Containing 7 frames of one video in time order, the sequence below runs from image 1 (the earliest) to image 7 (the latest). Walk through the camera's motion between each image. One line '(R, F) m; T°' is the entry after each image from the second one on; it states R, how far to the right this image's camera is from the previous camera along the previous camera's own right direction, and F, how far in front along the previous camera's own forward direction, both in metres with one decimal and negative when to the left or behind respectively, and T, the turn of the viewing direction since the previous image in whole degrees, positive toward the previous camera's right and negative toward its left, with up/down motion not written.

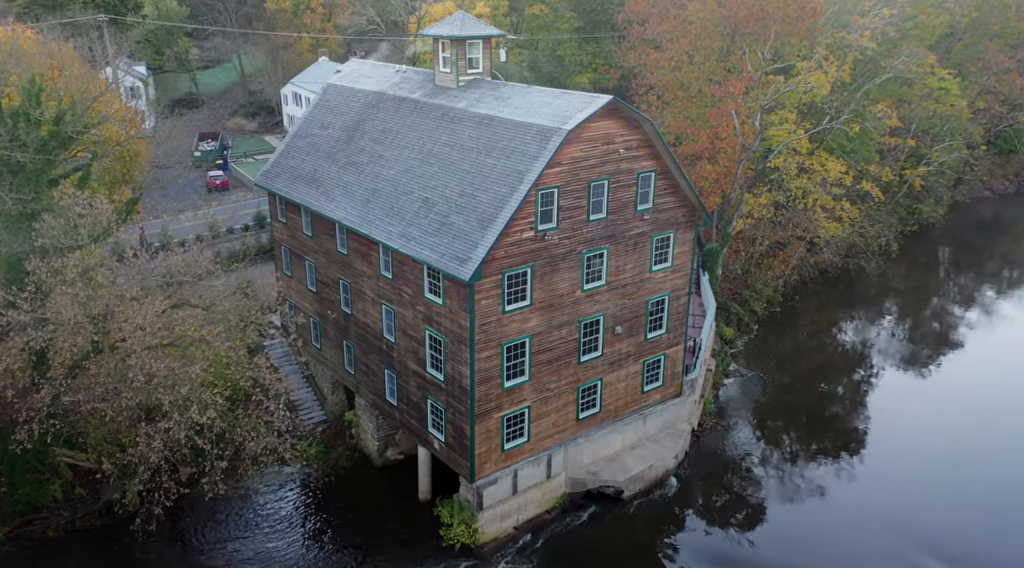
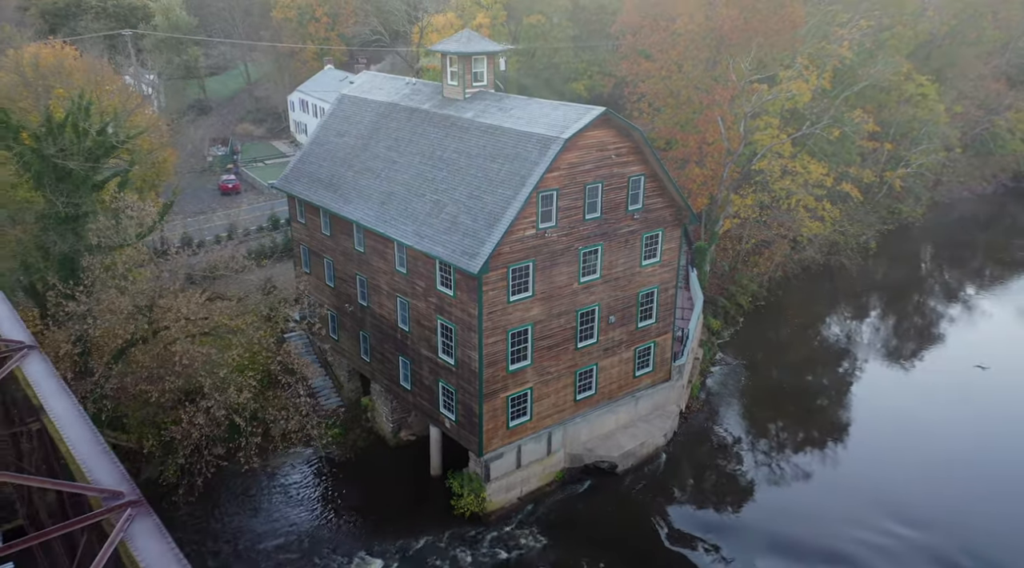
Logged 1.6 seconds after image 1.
(-0.2, -1.9) m; 0°
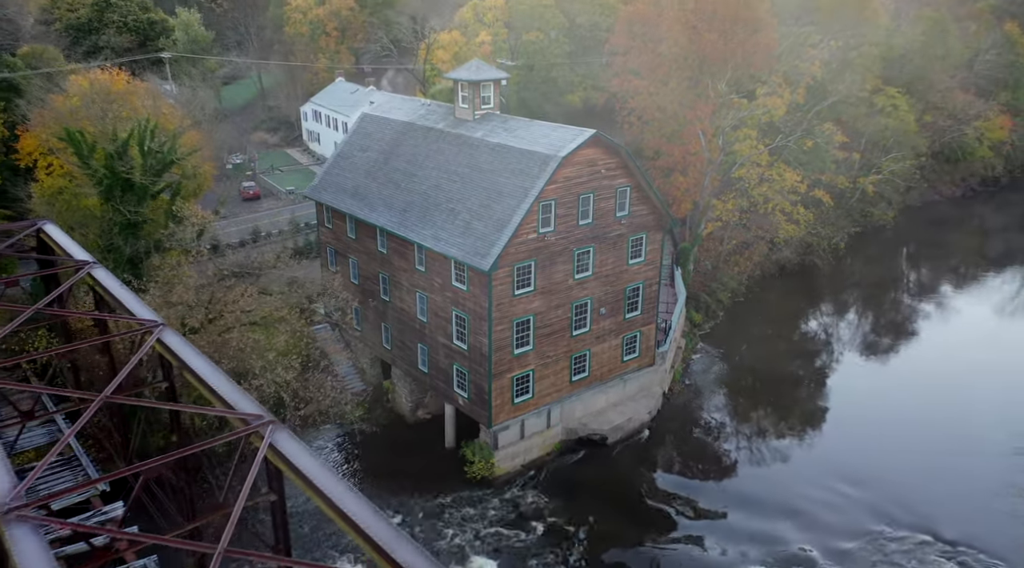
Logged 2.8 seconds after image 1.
(-0.2, -3.3) m; 0°
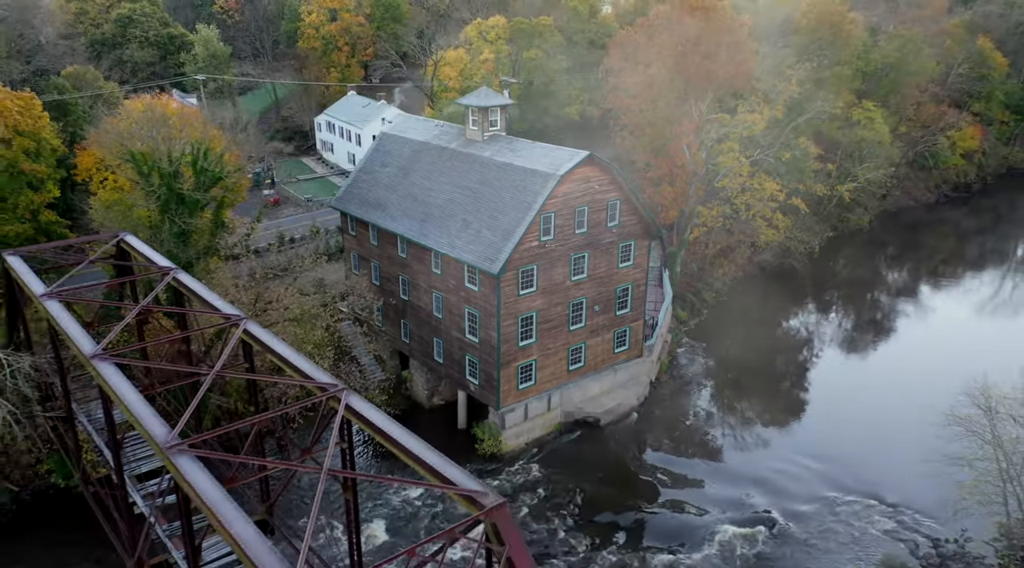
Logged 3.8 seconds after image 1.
(-0.2, -3.5) m; 0°
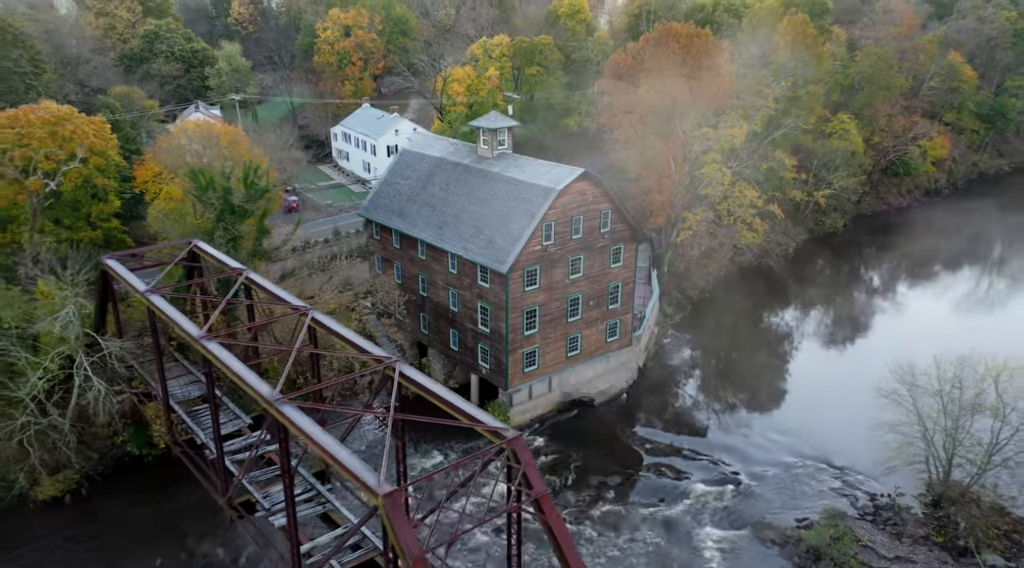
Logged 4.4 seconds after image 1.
(-0.3, -4.4) m; 0°
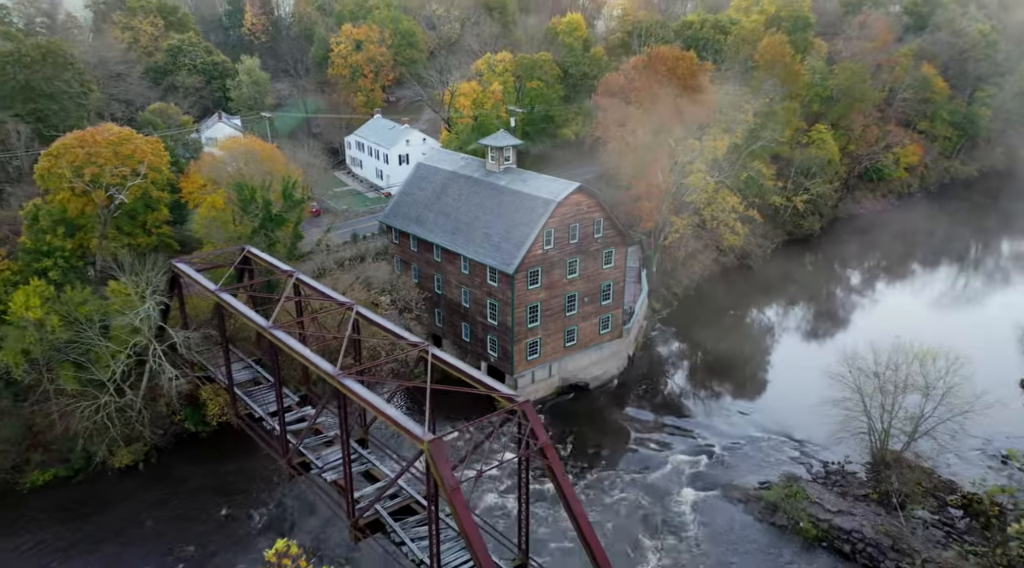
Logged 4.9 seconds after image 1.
(-0.3, -4.6) m; 0°
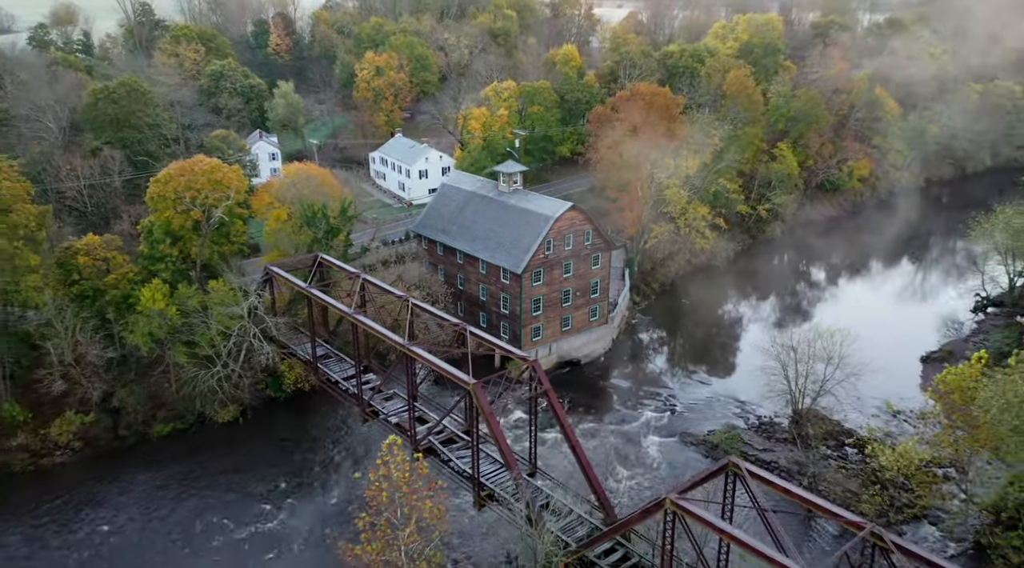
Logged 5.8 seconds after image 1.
(-0.6, -9.8) m; 0°
